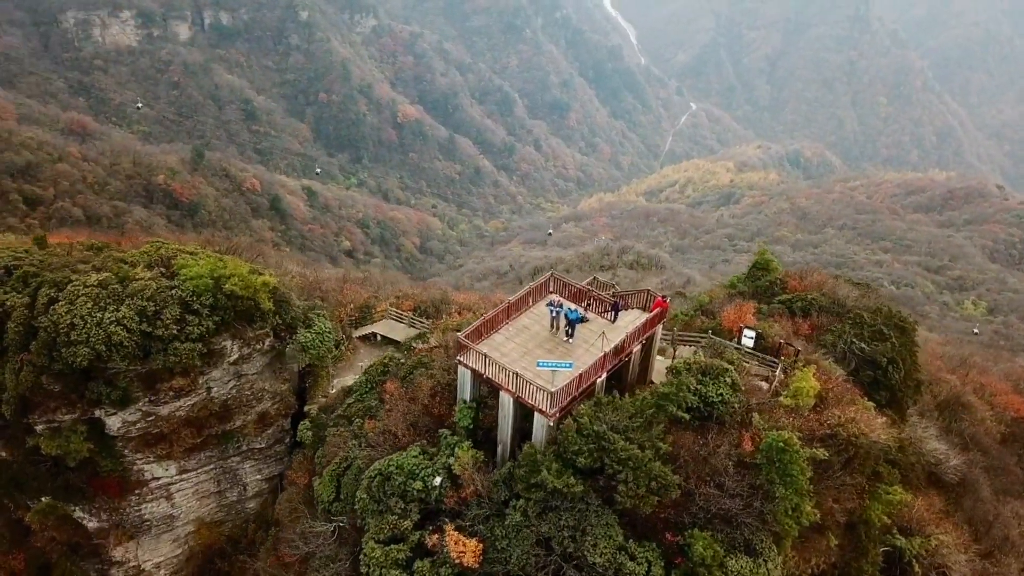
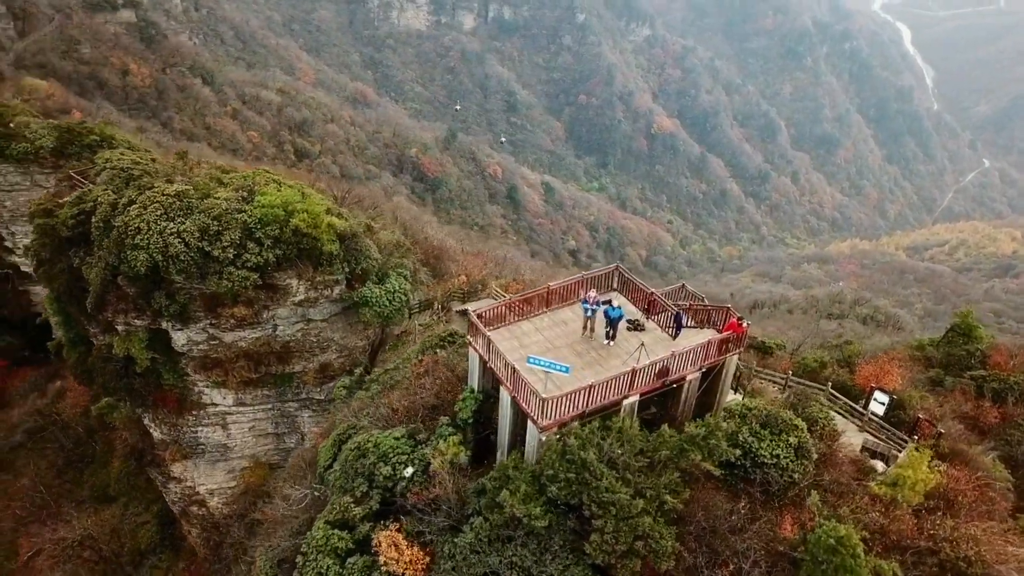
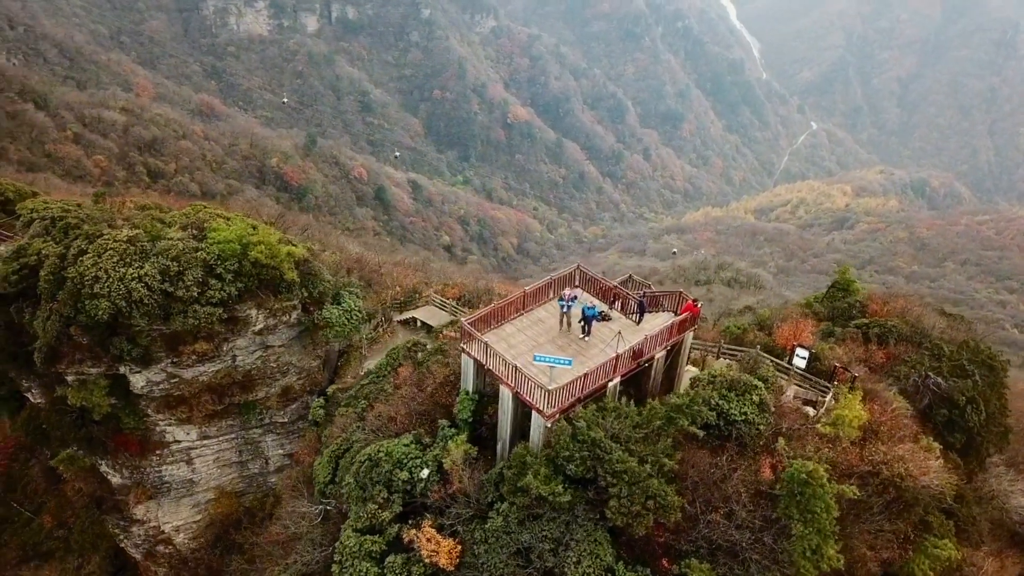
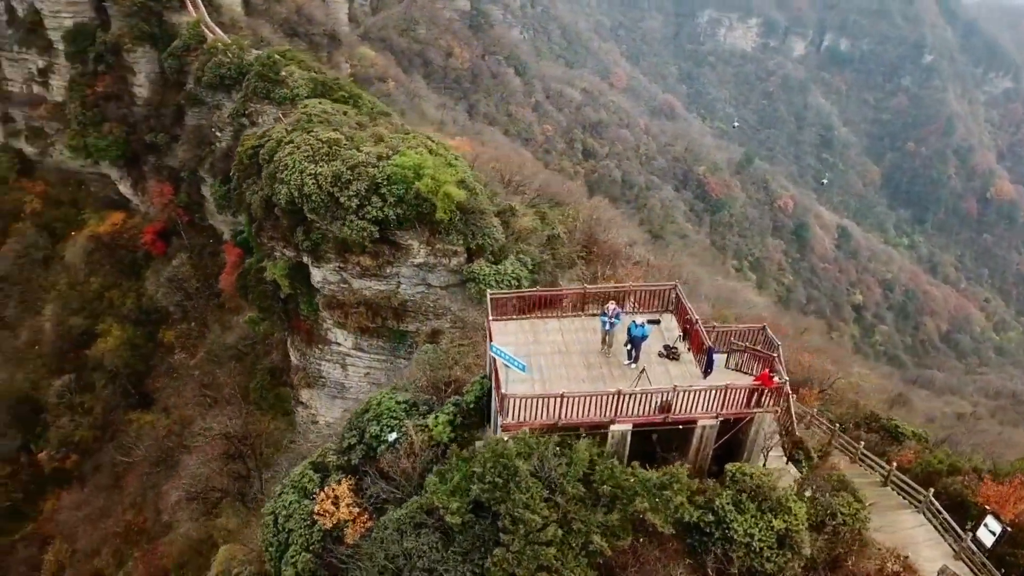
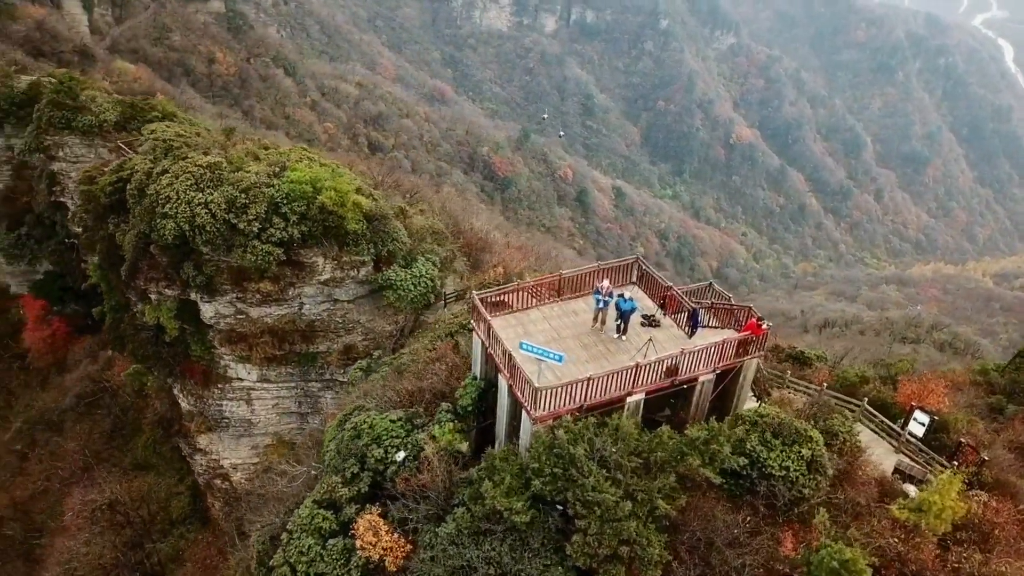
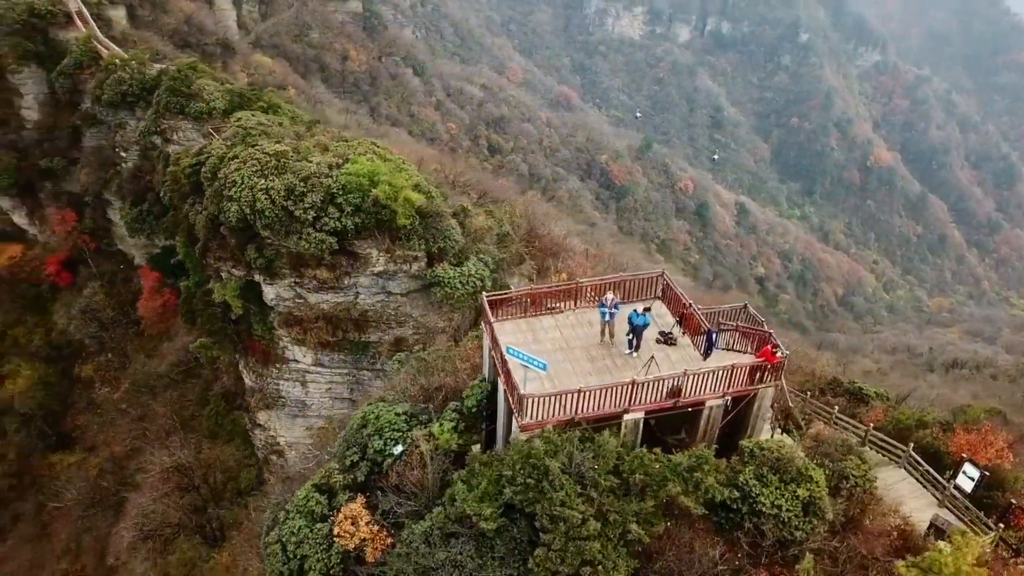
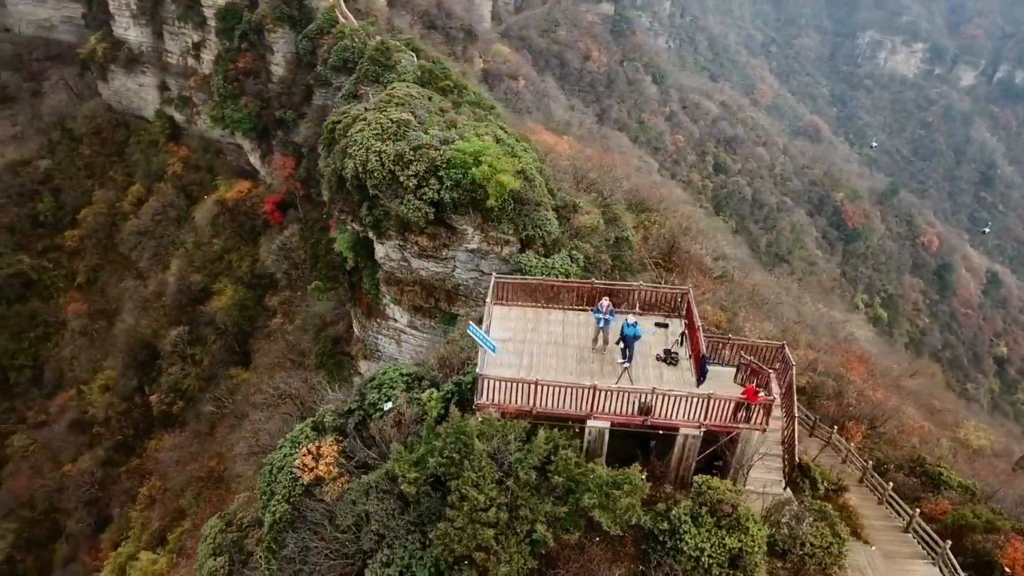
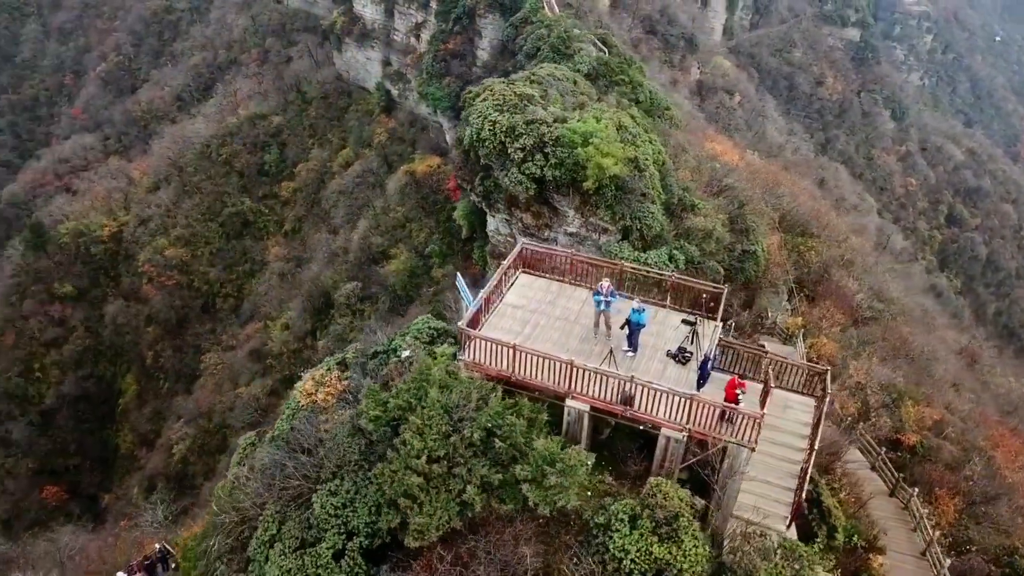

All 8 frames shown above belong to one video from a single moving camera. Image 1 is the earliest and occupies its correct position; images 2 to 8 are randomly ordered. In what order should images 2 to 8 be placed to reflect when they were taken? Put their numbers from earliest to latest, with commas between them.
3, 2, 5, 6, 4, 7, 8
